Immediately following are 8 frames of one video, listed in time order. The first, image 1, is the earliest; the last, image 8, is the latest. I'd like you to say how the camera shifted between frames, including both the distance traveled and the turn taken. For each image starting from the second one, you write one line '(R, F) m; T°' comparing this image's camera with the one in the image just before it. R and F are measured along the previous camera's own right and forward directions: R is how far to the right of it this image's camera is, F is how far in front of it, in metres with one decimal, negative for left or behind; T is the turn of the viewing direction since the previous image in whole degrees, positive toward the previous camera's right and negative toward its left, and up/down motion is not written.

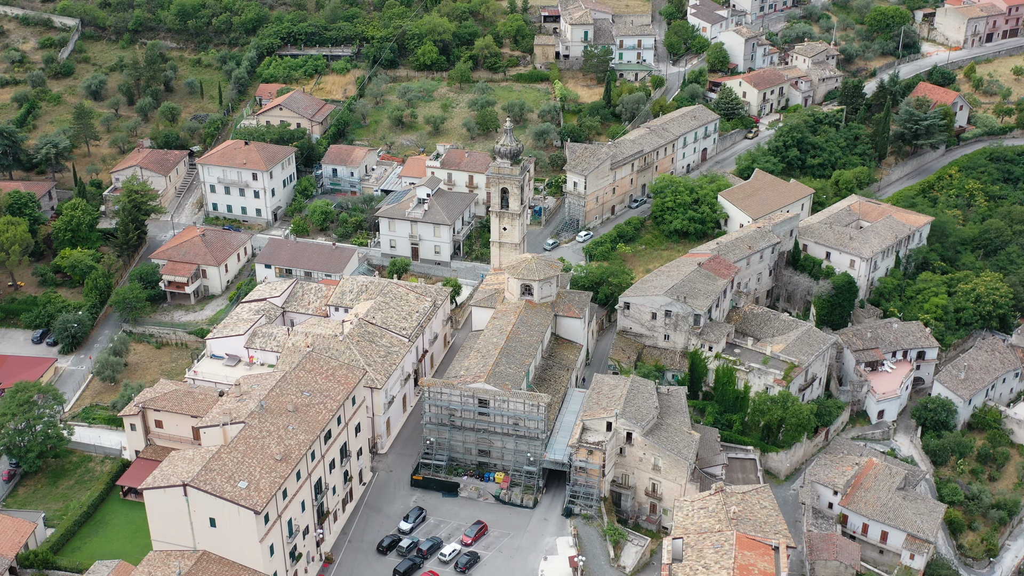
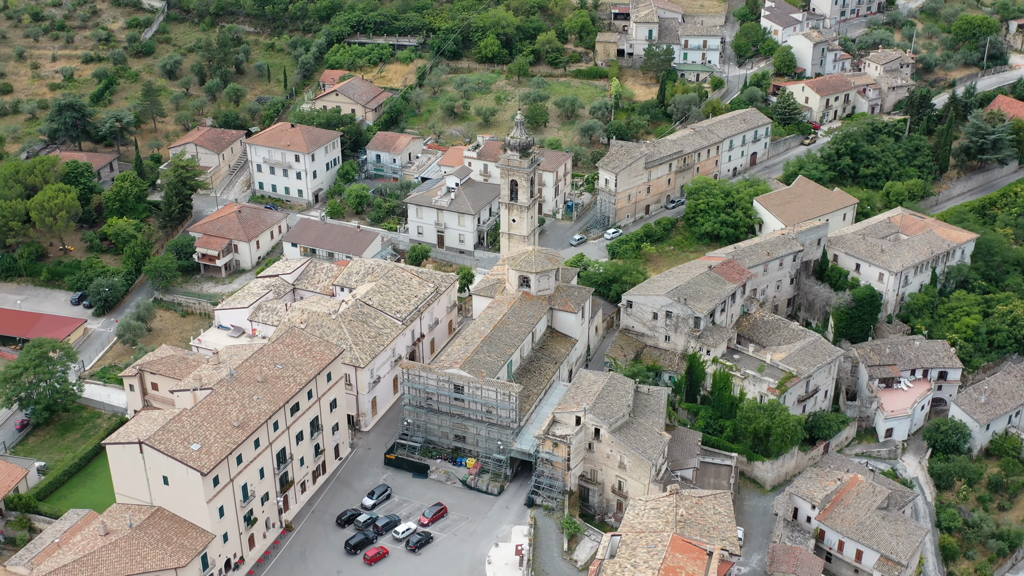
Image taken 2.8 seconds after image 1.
(+7.7, -0.2) m; -7°
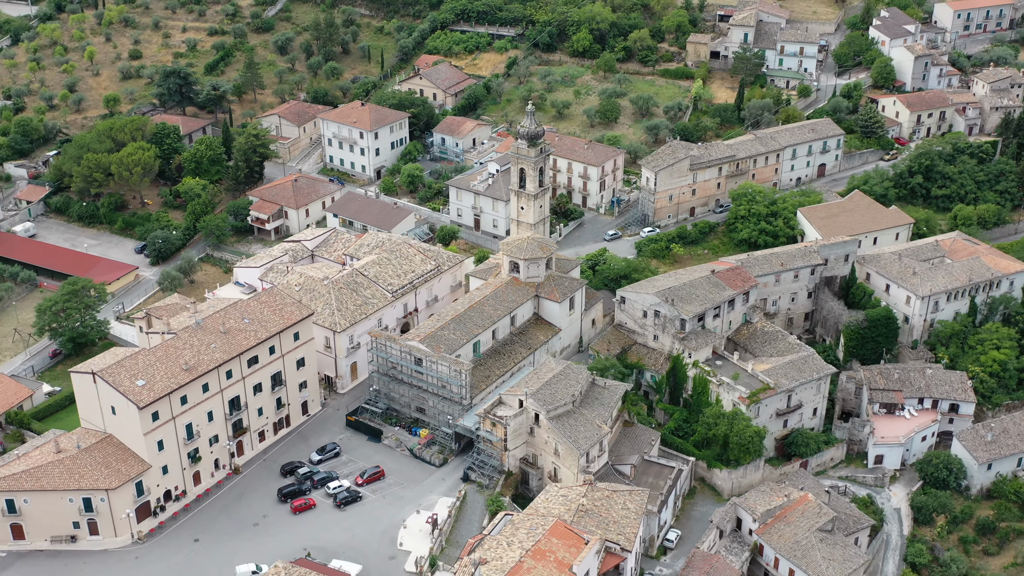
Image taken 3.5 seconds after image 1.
(+12.8, -0.4) m; -11°
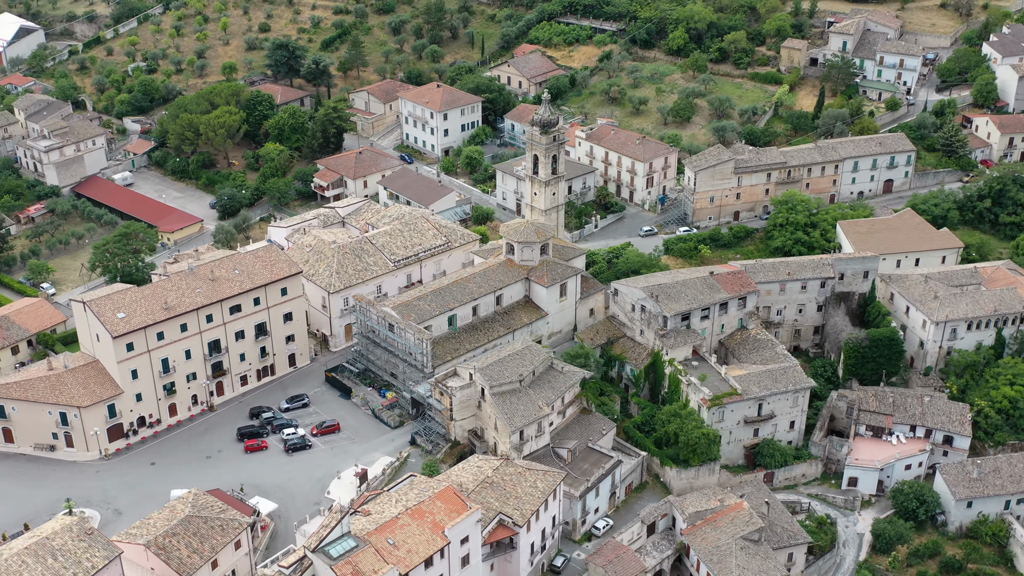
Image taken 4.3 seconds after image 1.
(+13.2, -0.5) m; -11°
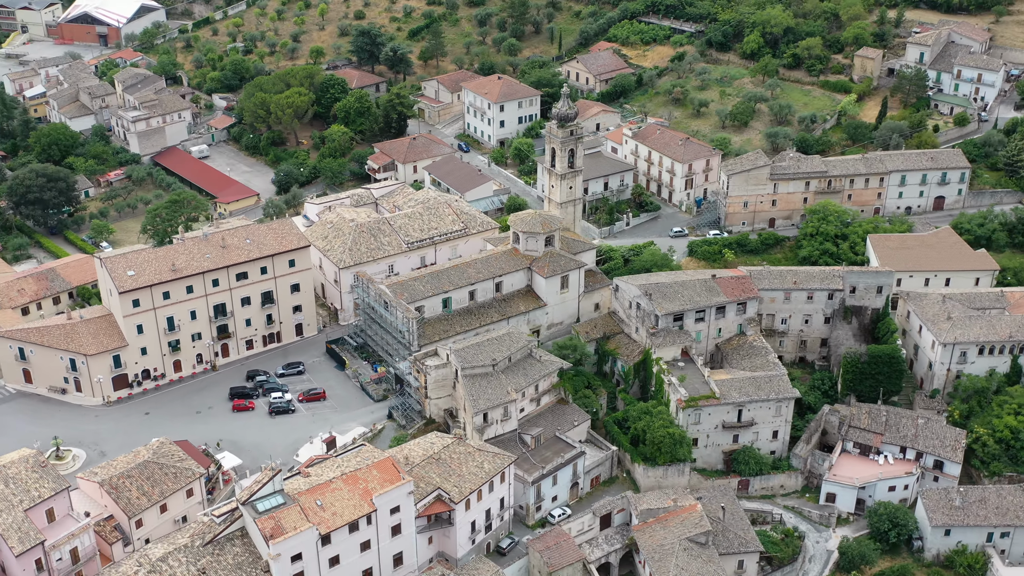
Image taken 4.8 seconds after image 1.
(+9.4, -0.6) m; -8°
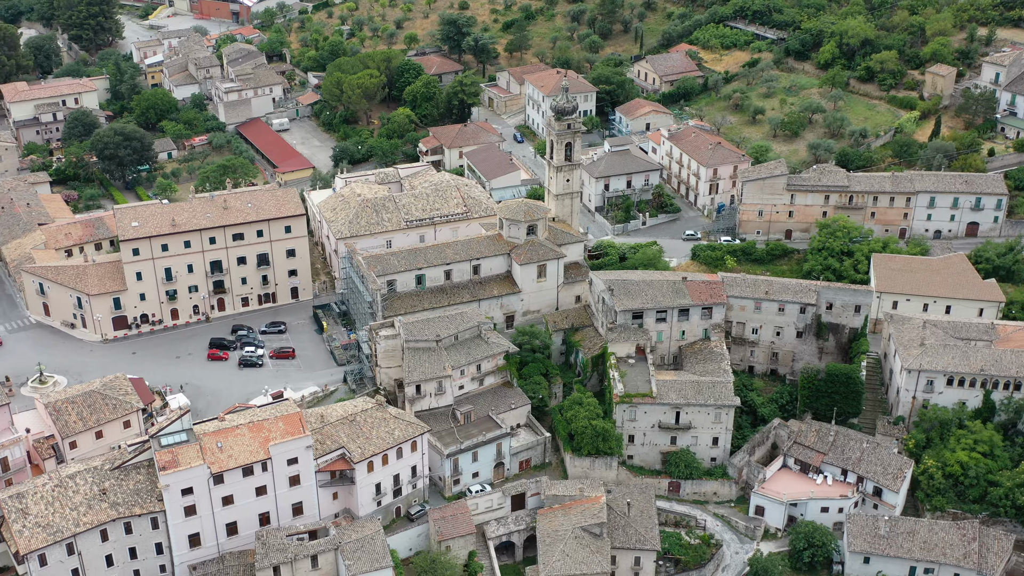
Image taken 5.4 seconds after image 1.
(+13.7, -0.6) m; -10°
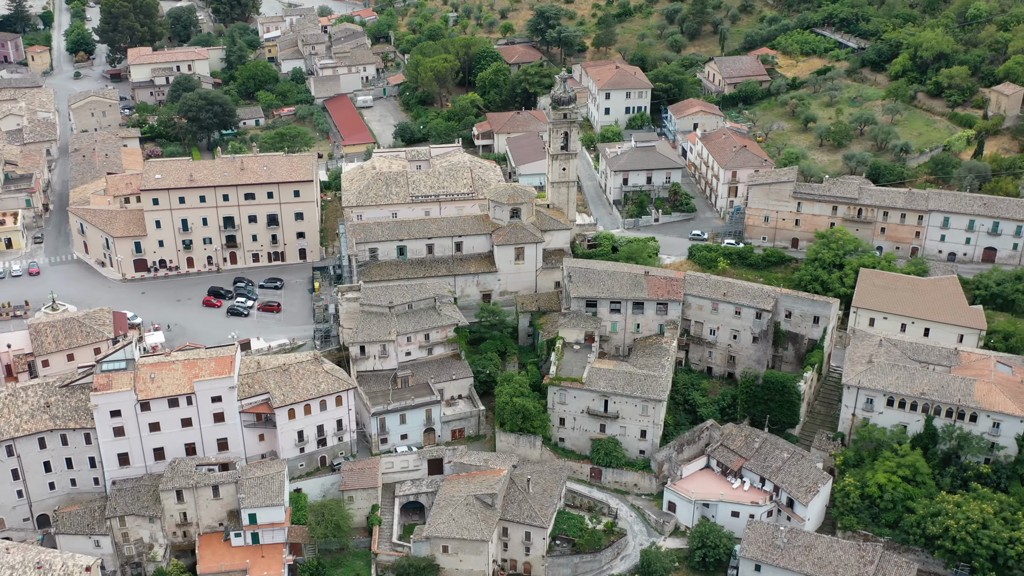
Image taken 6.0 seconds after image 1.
(+14.7, -0.8) m; -11°
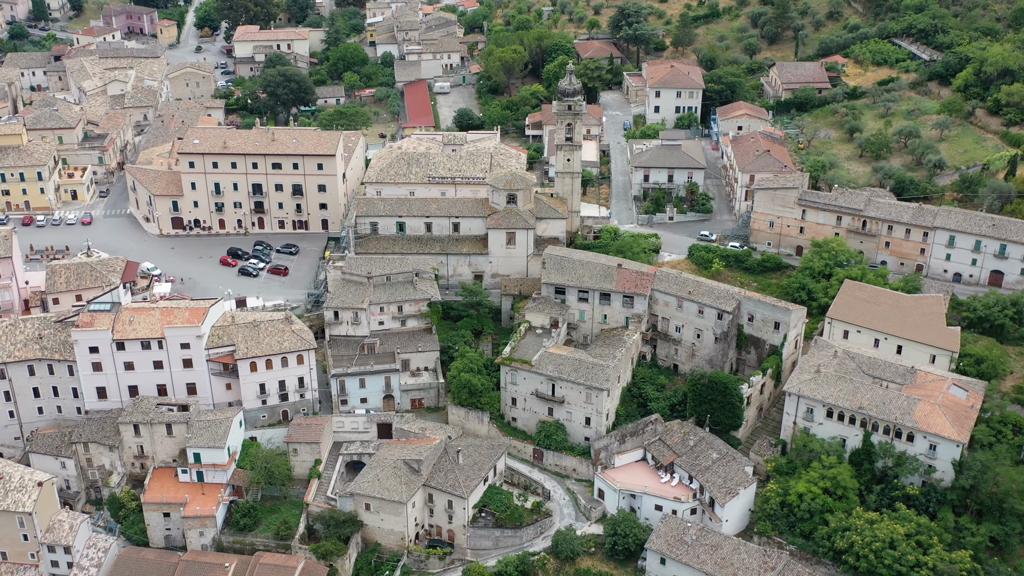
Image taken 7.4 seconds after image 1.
(+12.5, -1.0) m; -9°
